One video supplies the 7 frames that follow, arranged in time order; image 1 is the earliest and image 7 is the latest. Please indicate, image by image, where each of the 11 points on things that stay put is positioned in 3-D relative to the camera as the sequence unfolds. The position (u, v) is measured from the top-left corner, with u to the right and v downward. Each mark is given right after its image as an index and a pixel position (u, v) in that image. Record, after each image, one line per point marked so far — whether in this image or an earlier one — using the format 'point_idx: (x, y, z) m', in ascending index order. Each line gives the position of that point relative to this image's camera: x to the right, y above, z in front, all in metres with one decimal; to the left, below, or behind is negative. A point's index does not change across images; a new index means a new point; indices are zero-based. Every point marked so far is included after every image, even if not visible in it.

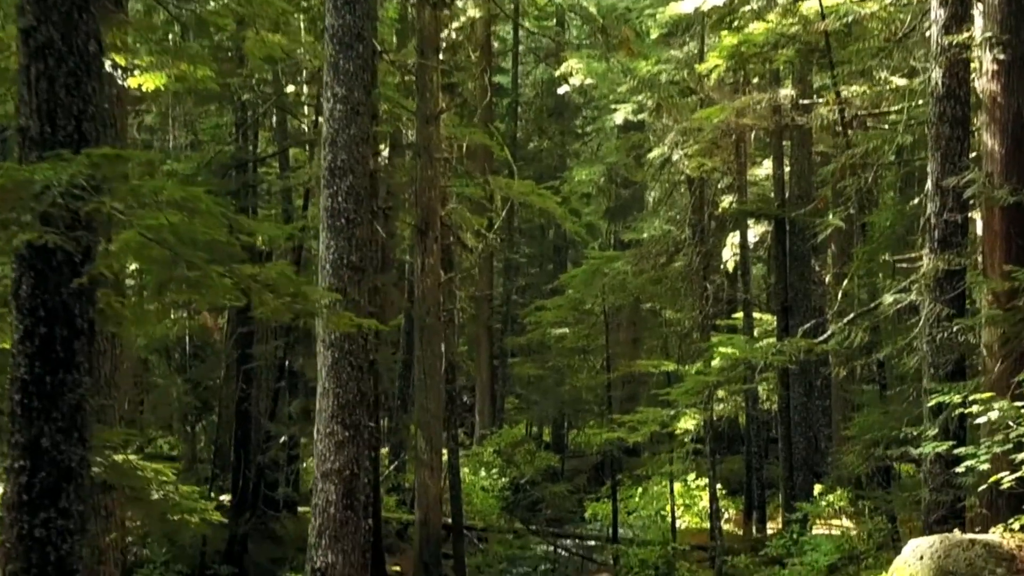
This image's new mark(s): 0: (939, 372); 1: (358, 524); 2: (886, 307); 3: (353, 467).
0: (+5.1, -1.0, +9.7) m
1: (-1.7, -2.6, +8.9) m
2: (+5.0, -0.3, +10.9) m
3: (-1.8, -2.0, +9.0) m
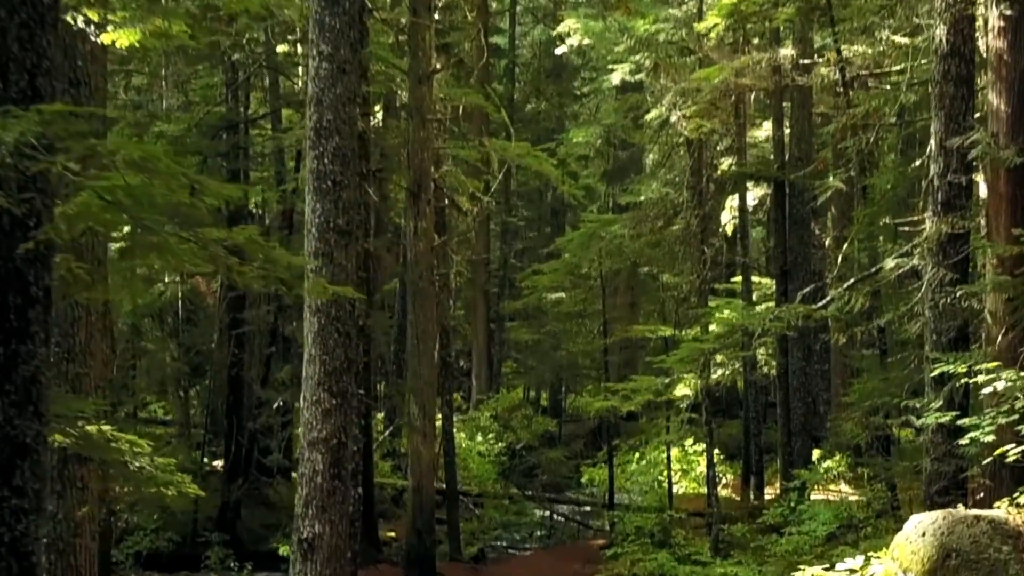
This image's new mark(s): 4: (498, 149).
0: (+5.0, -0.6, +9.4) m
1: (-1.8, -2.2, +8.7) m
2: (+4.9, +0.2, +10.7) m
3: (-1.9, -1.6, +8.8) m
4: (-0.3, +3.1, +18.3) m
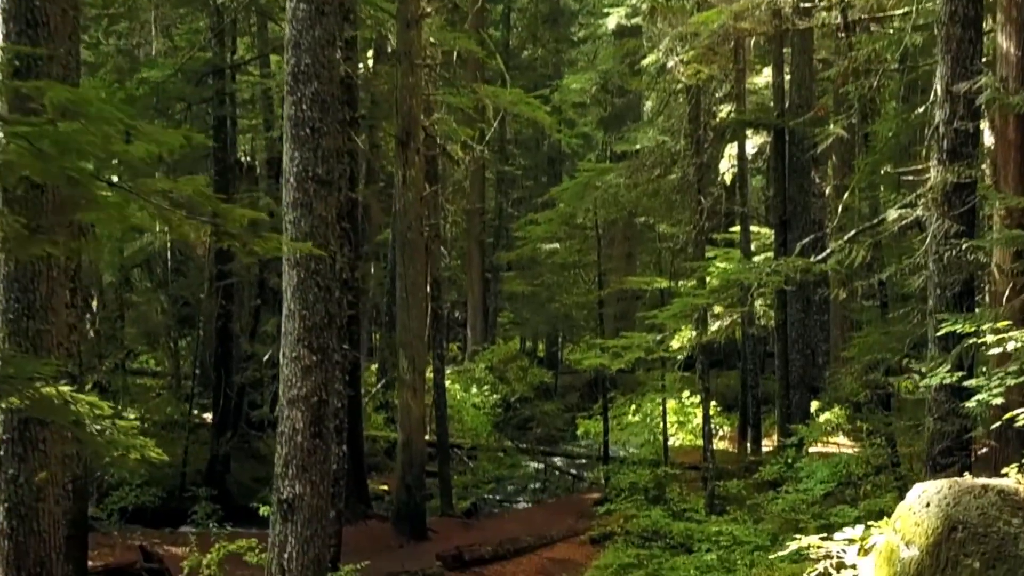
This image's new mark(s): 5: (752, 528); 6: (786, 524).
0: (+4.8, -0.1, +9.0) m
1: (-1.9, -1.7, +8.4) m
2: (+4.8, +0.8, +10.2) m
3: (-2.0, -1.1, +8.5) m
4: (-0.5, +4.2, +17.6) m
5: (+3.1, -3.1, +10.5) m
6: (+3.4, -2.9, +10.1) m
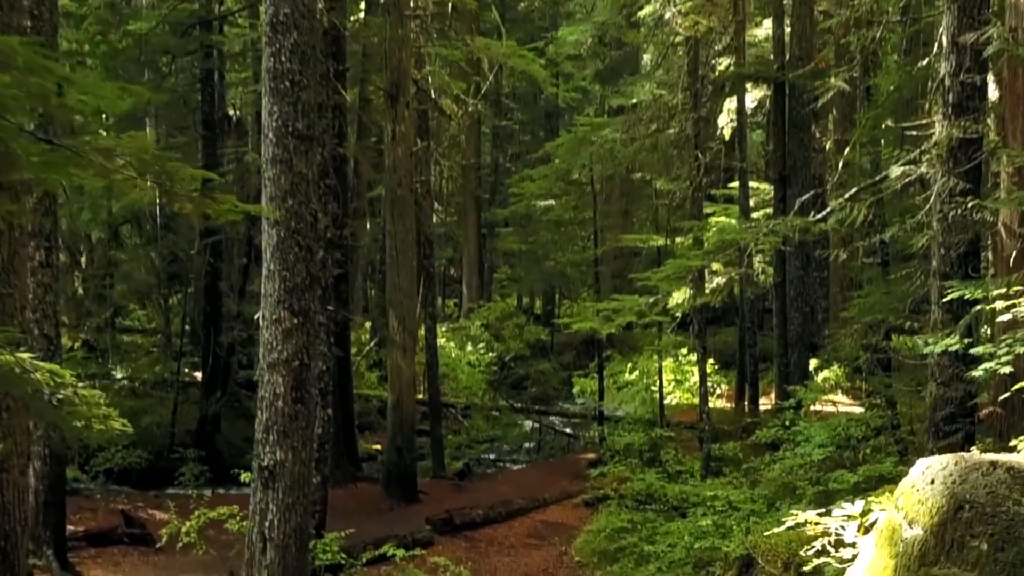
0: (+4.7, +0.3, +8.7) m
1: (-2.0, -1.3, +8.2) m
2: (+4.7, +1.3, +9.9) m
3: (-2.1, -0.7, +8.2) m
4: (-0.6, +5.1, +17.0) m
5: (+3.0, -2.6, +10.3) m
6: (+3.3, -2.4, +9.9) m
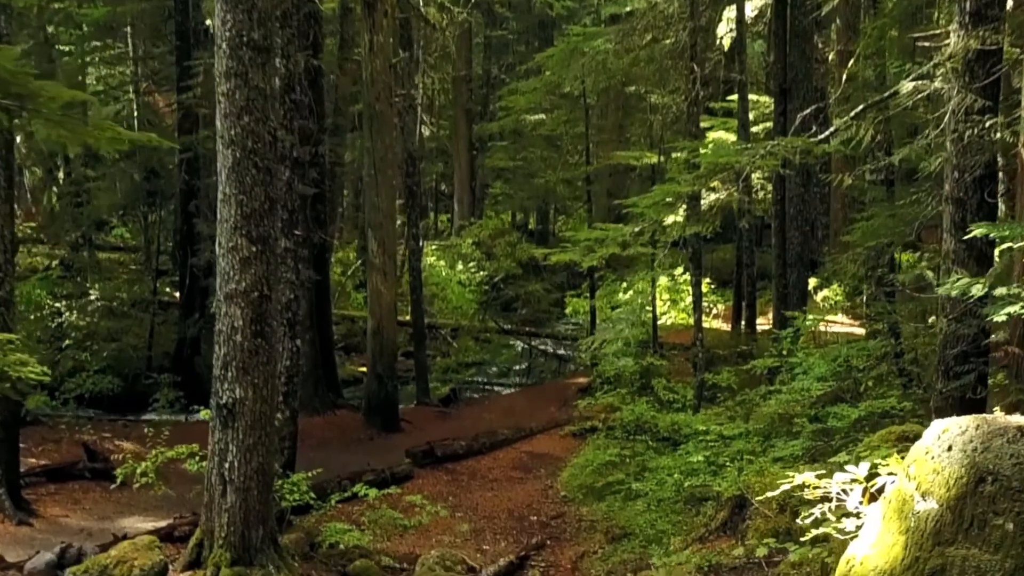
0: (+4.5, +1.1, +8.0) m
1: (-2.2, -0.6, +7.6) m
2: (+4.5, +2.2, +9.0) m
3: (-2.3, 0.0, +7.6) m
4: (-0.9, +6.7, +15.8) m
5: (+2.8, -1.7, +9.9) m
6: (+3.1, -1.6, +9.5) m
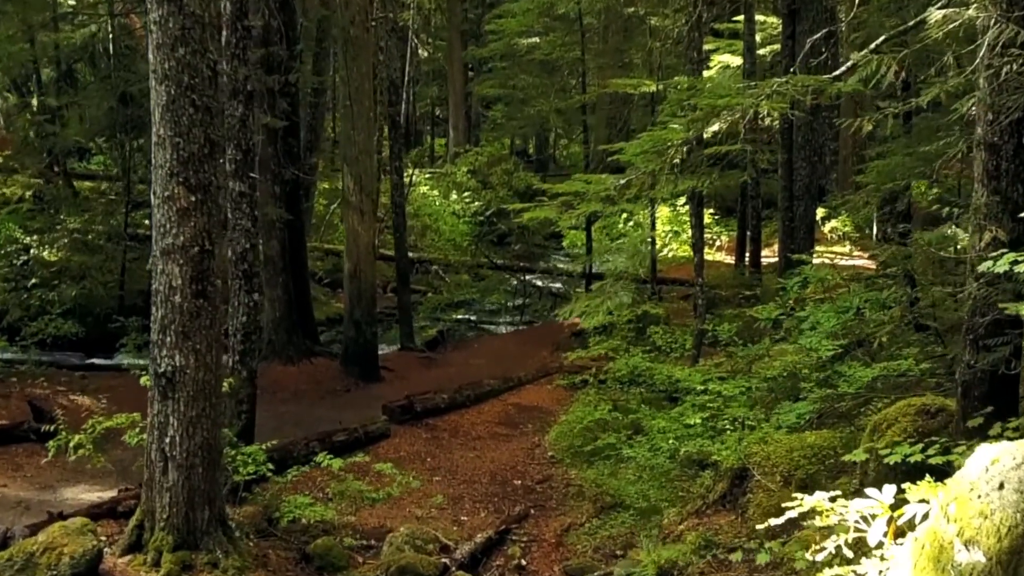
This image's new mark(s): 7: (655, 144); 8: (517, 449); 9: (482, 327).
0: (+4.3, +1.5, +7.0) m
1: (-2.5, -0.2, +6.8) m
2: (+4.3, +2.6, +7.9) m
3: (-2.5, +0.4, +6.7) m
4: (-1.0, +7.8, +14.2) m
5: (+2.6, -1.1, +9.1) m
6: (+2.9, -1.0, +8.7) m
7: (+1.4, +1.4, +7.9) m
8: (+0.1, -2.0, +10.0) m
9: (-0.6, -0.8, +17.2) m
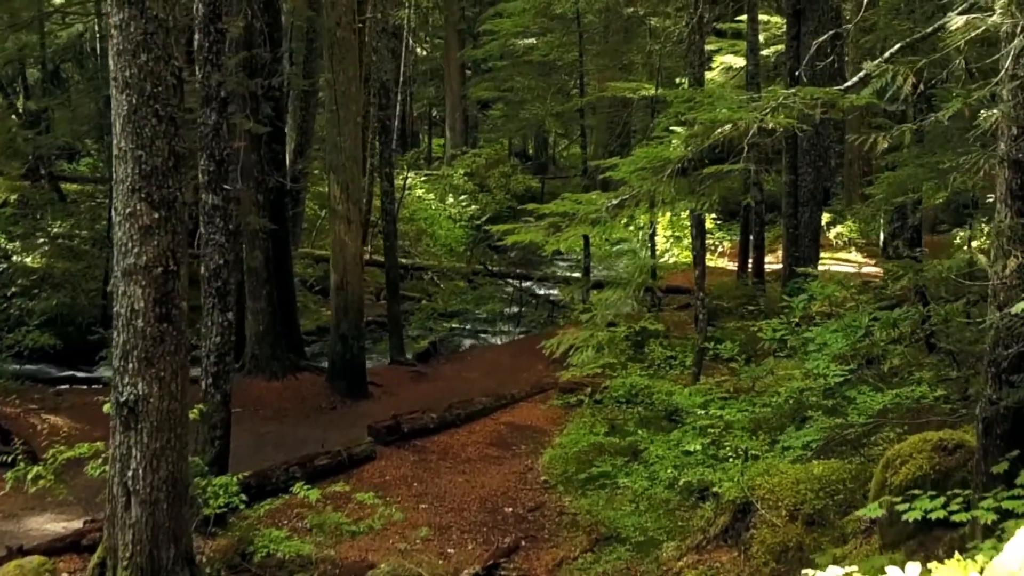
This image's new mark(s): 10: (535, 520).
0: (+4.2, +1.3, +6.5) m
1: (-2.6, -0.4, +6.3) m
2: (+4.2, +2.4, +7.5) m
3: (-2.6, +0.2, +6.3) m
4: (-1.1, +7.6, +13.8) m
5: (+2.5, -1.3, +8.7) m
6: (+2.8, -1.2, +8.3) m
7: (+1.3, +1.2, +7.4) m
8: (0.0, -2.2, +9.6) m
9: (-0.7, -1.0, +16.8) m
10: (+0.2, -2.4, +8.4) m
